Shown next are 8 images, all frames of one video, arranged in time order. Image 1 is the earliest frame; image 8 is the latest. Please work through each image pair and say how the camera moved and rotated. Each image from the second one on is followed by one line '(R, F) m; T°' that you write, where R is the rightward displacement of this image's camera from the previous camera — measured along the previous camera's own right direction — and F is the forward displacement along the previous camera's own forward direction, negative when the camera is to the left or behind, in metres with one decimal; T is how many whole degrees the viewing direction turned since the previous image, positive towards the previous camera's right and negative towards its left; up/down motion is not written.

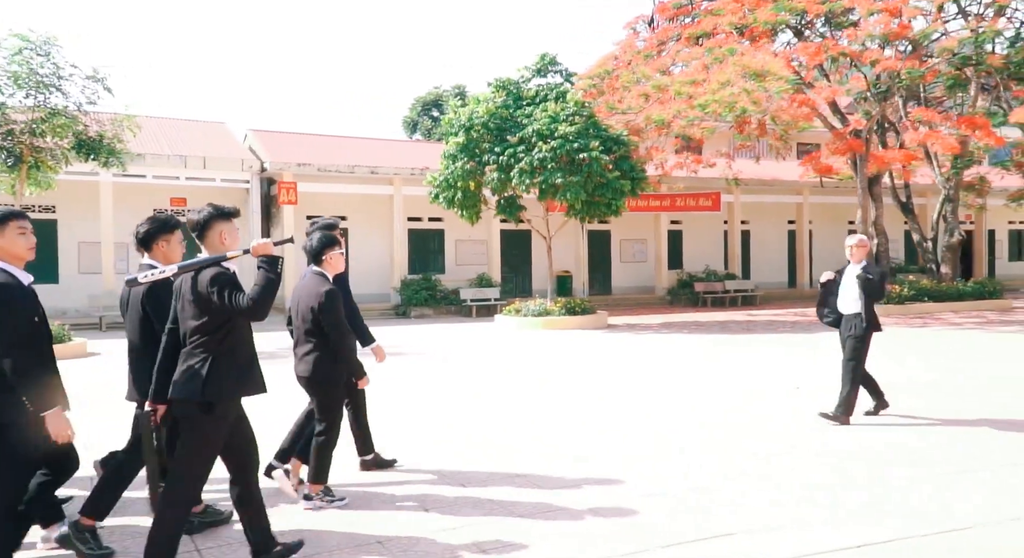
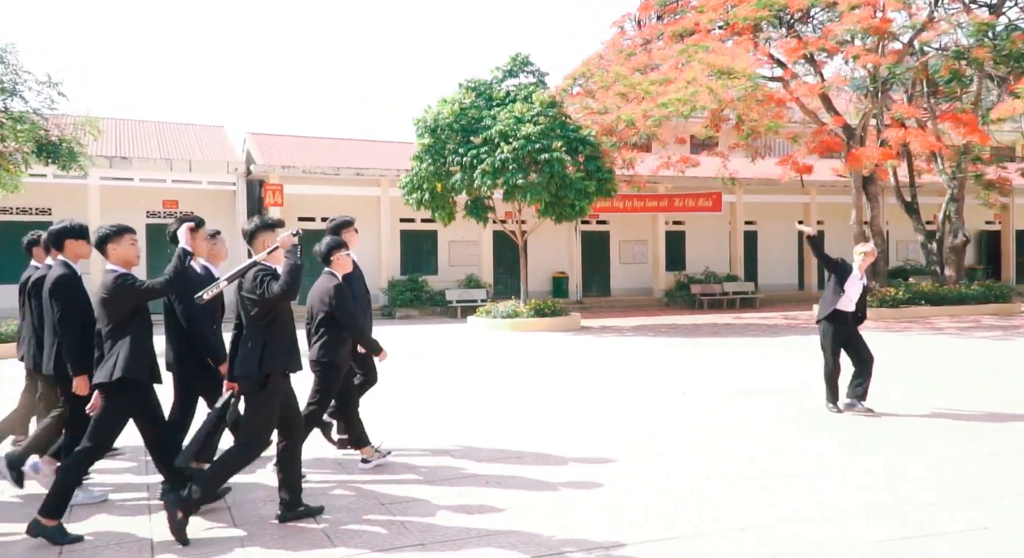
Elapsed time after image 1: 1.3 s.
(+1.1, +0.1) m; -3°
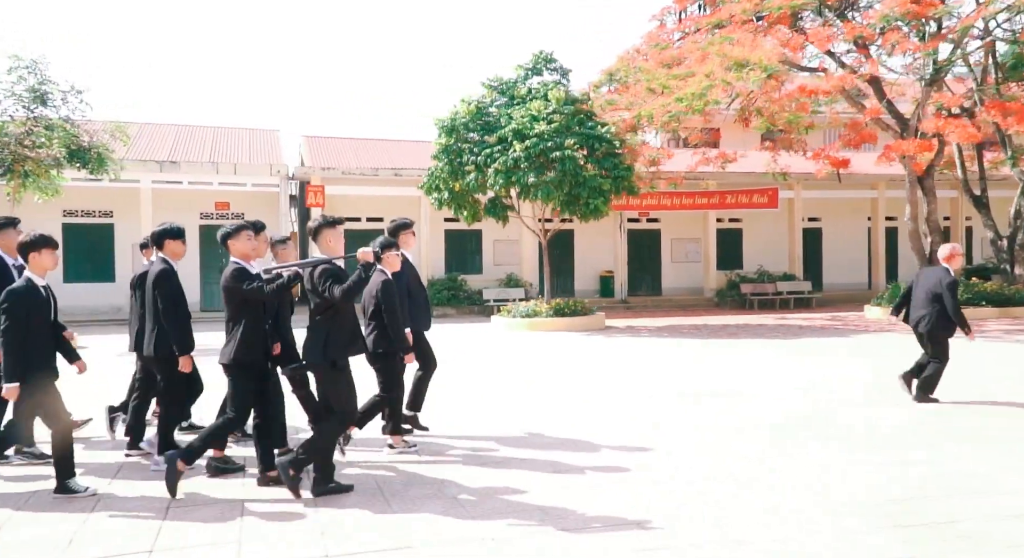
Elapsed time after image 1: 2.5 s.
(+1.2, +0.1) m; -6°
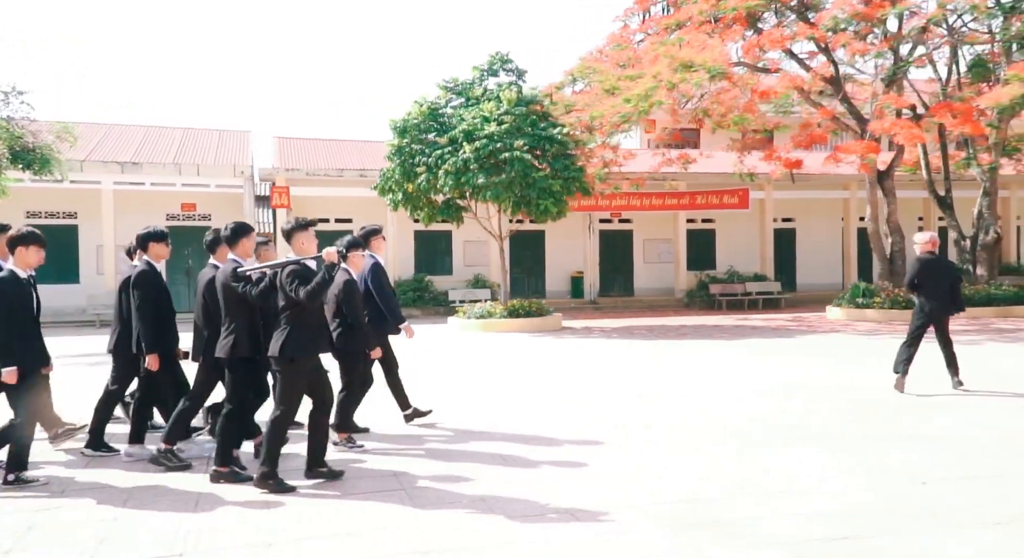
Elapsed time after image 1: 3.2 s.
(+0.7, 0.0) m; 0°
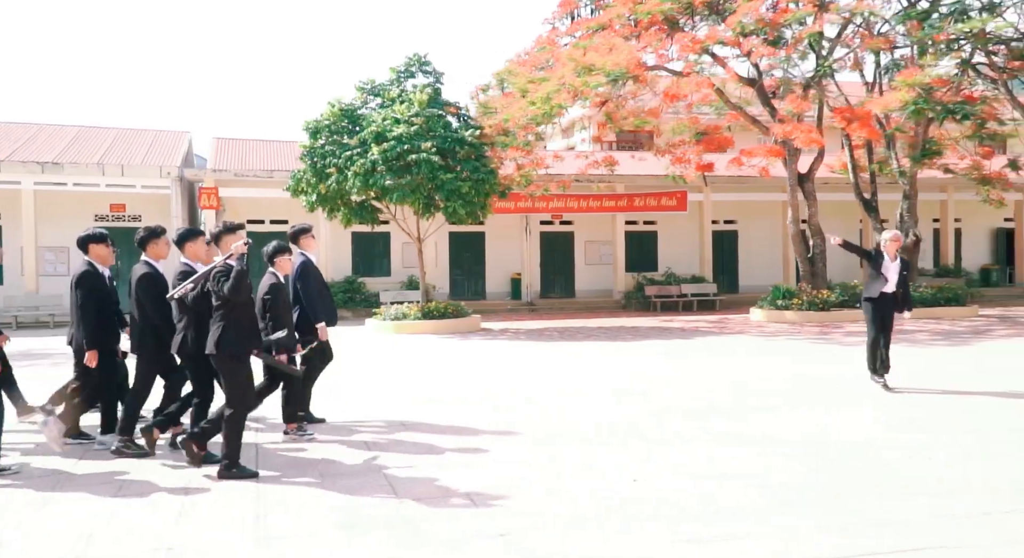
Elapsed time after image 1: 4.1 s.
(+1.1, 0.0) m; +1°
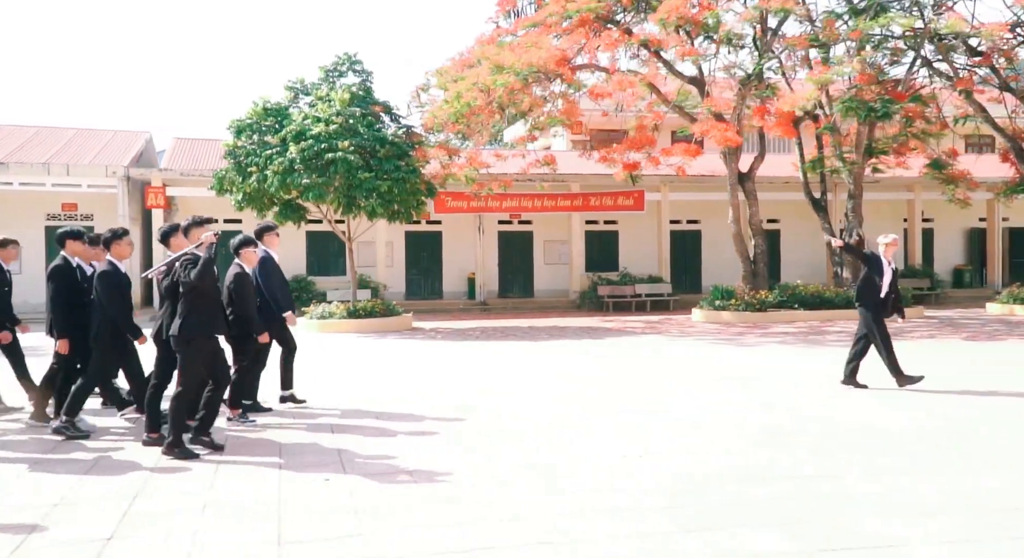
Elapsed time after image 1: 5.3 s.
(+1.3, +0.1) m; -1°
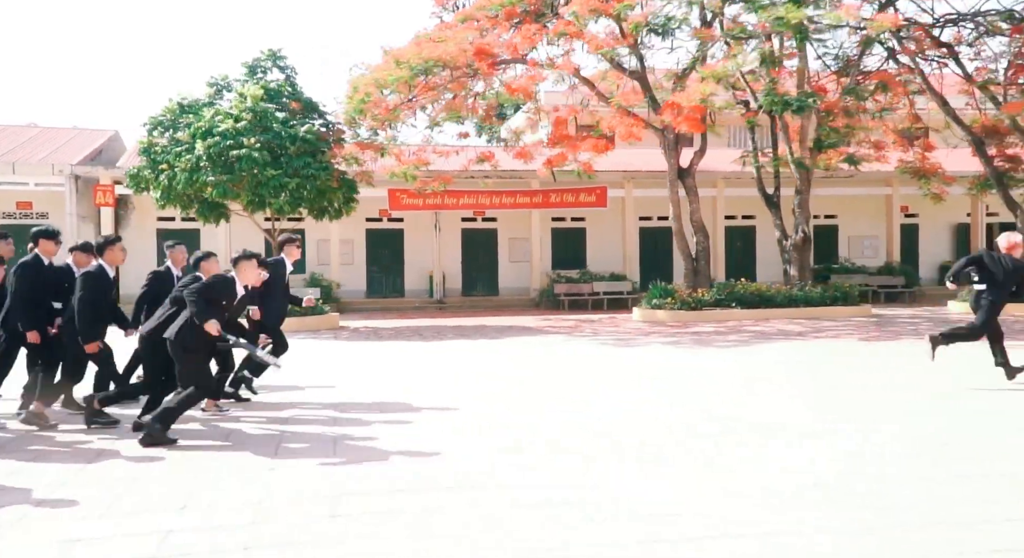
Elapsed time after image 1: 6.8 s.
(+1.7, +0.3) m; -2°
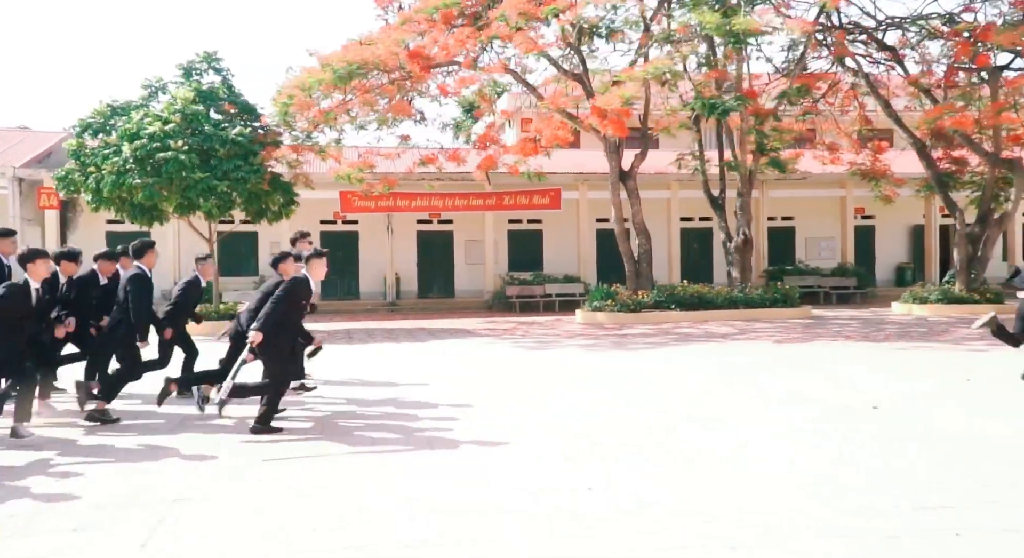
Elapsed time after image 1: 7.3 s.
(+0.8, 0.0) m; +1°
